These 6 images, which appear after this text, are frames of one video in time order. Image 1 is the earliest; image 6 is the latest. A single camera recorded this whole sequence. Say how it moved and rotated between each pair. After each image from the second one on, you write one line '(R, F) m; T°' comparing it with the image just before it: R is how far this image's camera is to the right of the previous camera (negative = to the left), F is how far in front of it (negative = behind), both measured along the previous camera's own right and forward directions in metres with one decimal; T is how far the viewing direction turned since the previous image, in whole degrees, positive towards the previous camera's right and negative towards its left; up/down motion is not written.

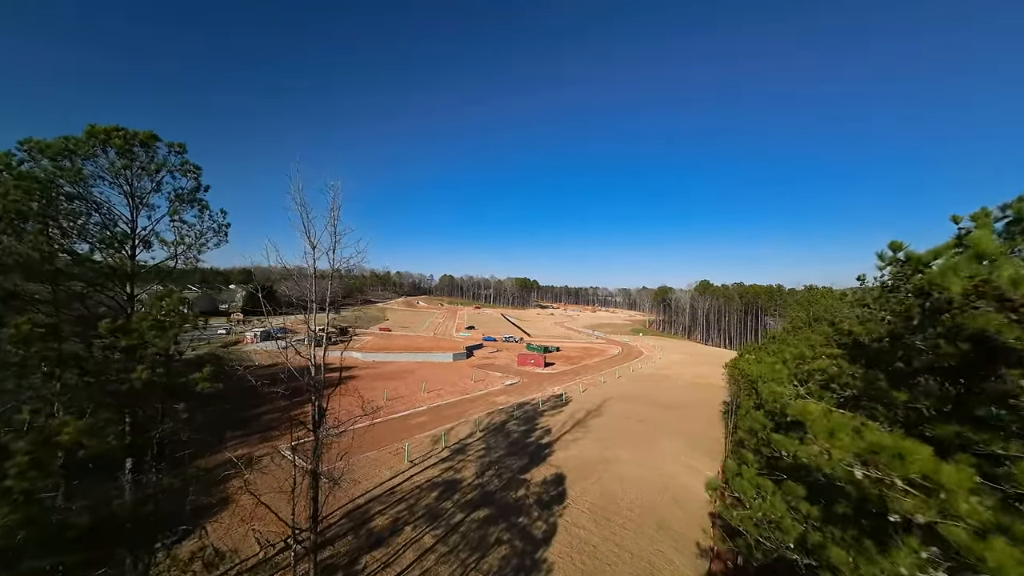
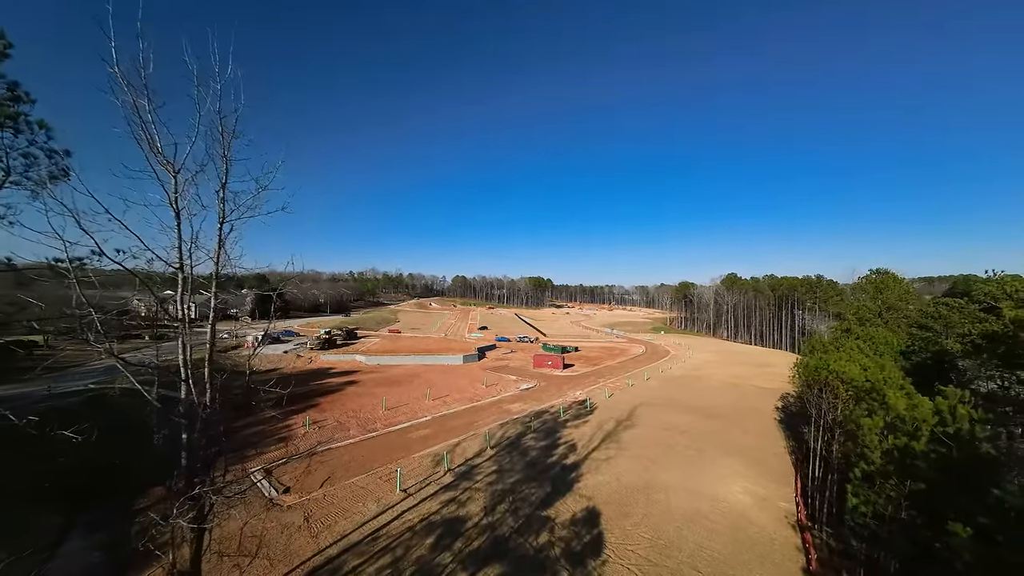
(0.0, +4.1) m; -2°
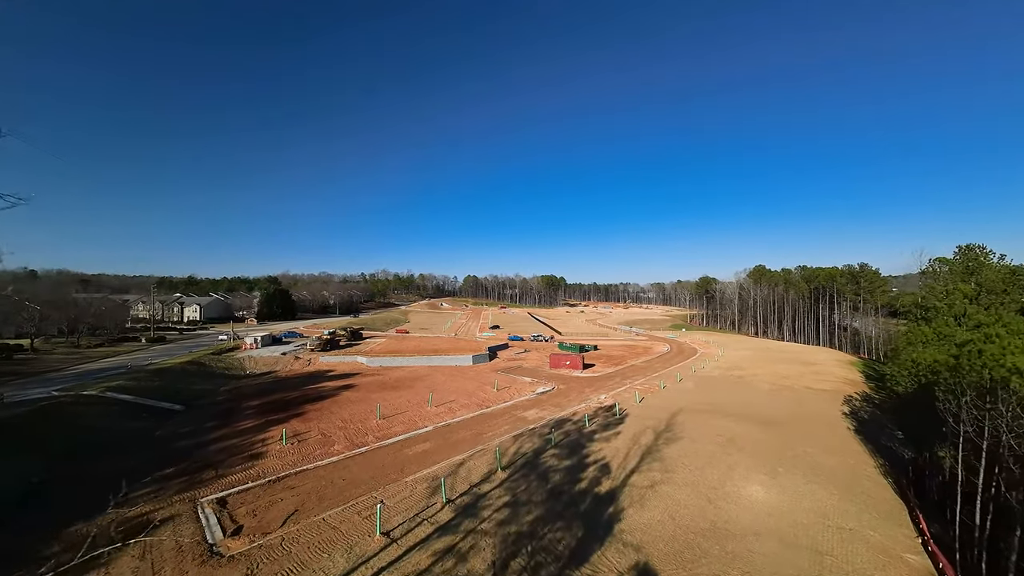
(-0.1, +4.1) m; -2°
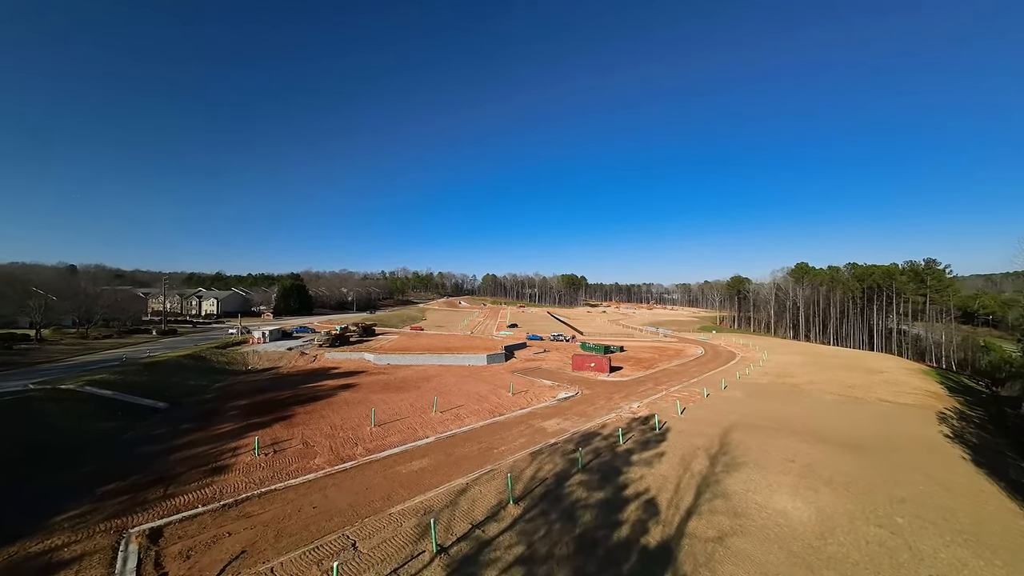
(0.0, +3.8) m; -3°
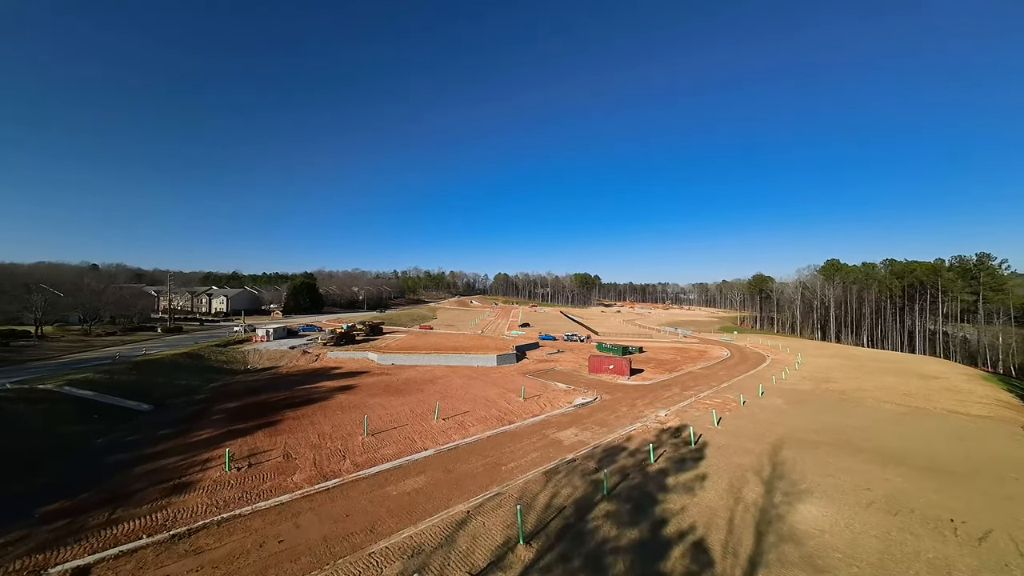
(0.0, +2.6) m; -2°
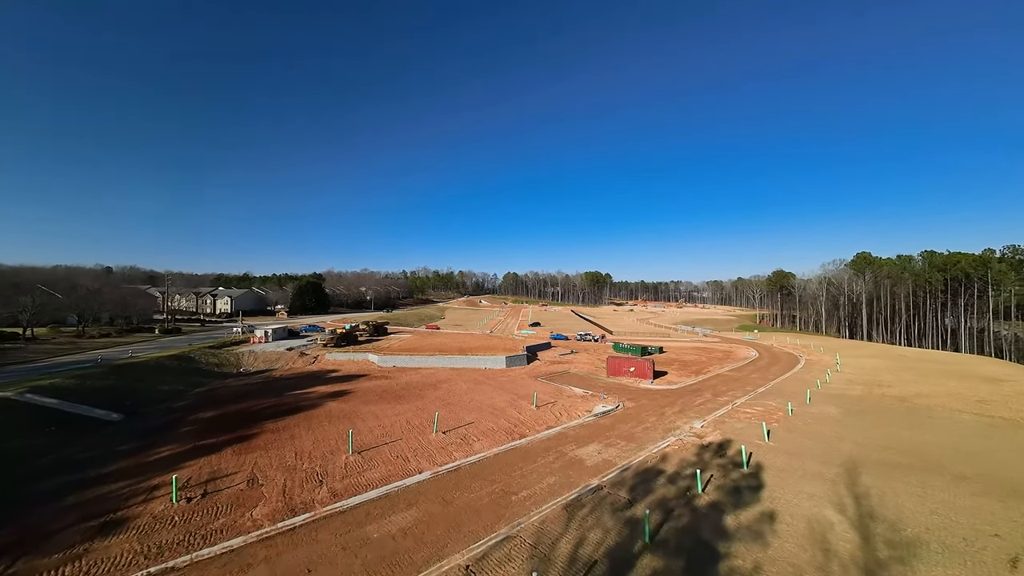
(0.0, +2.9) m; -1°
